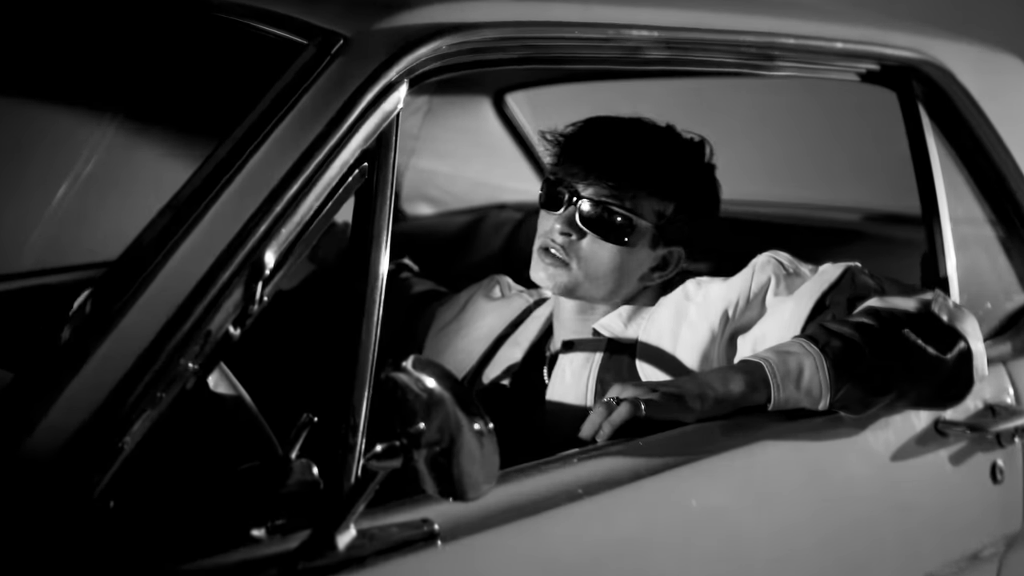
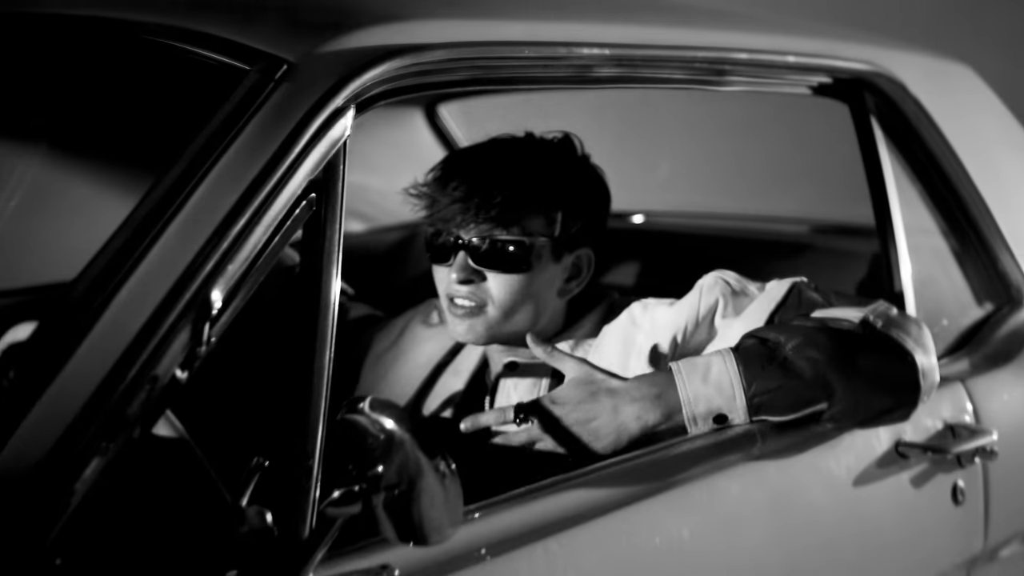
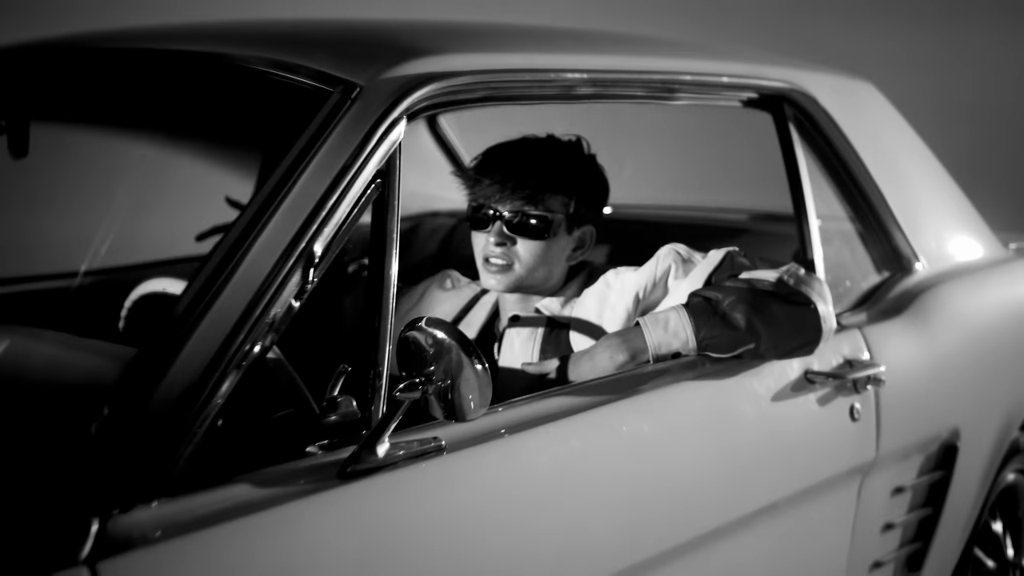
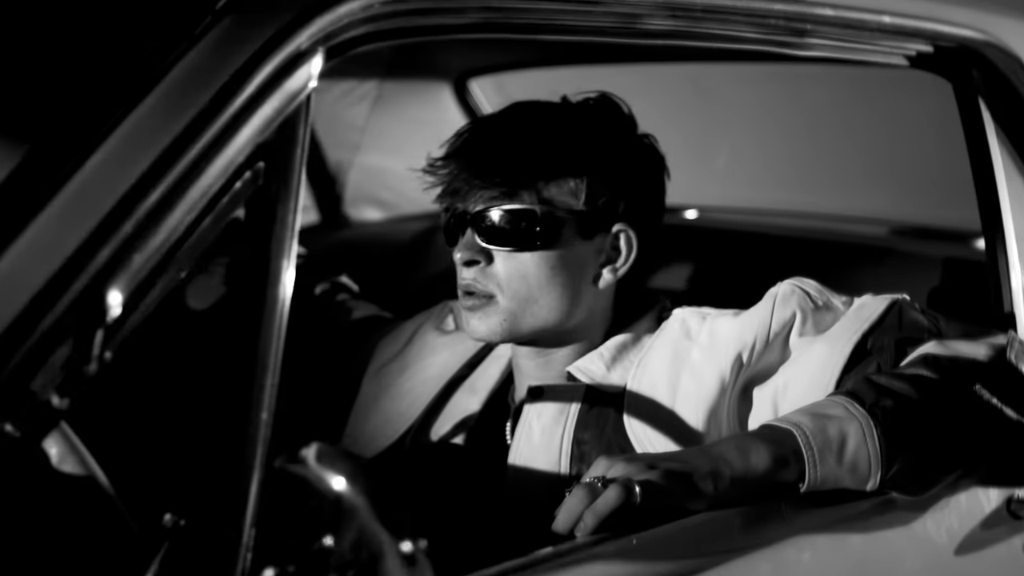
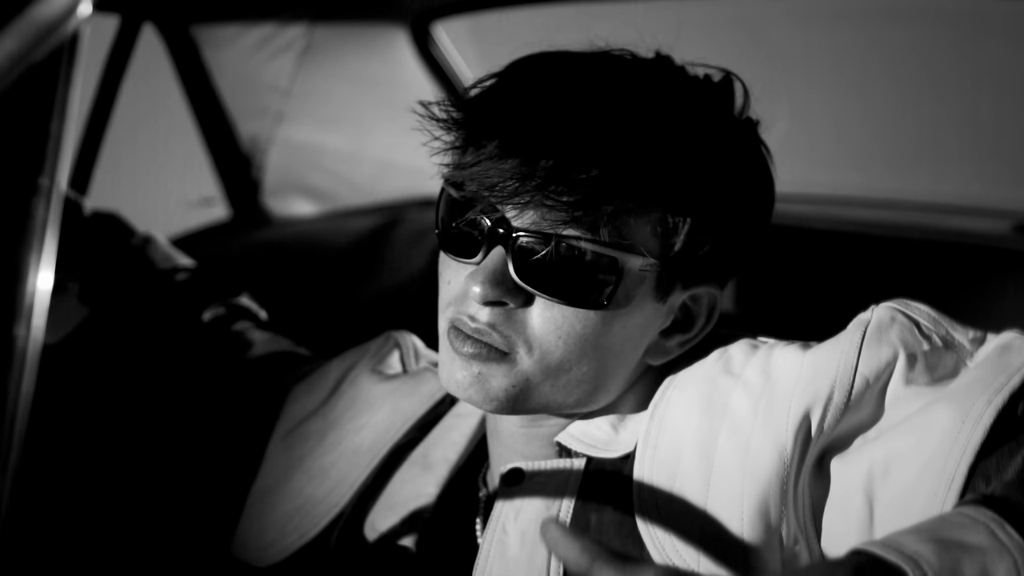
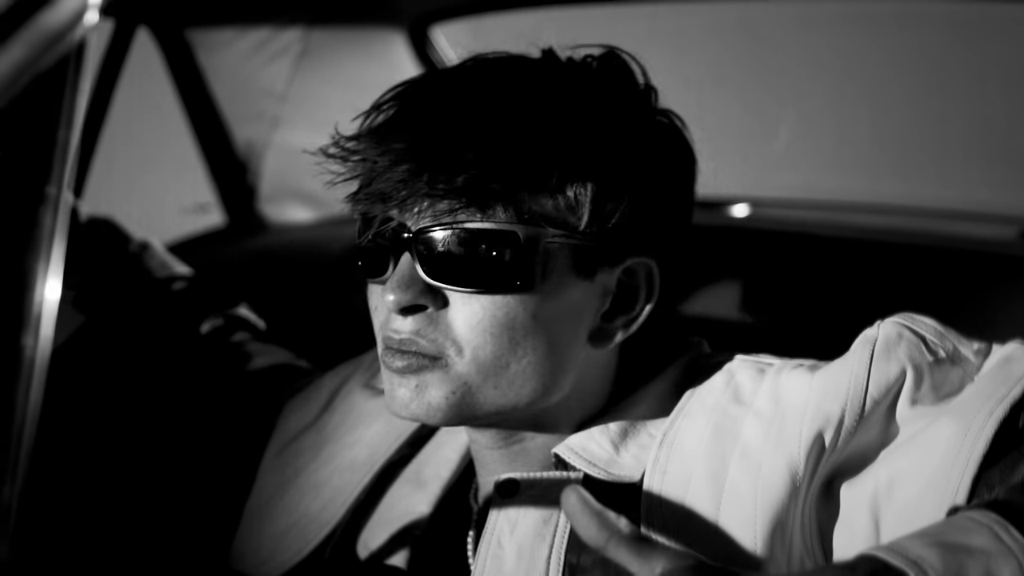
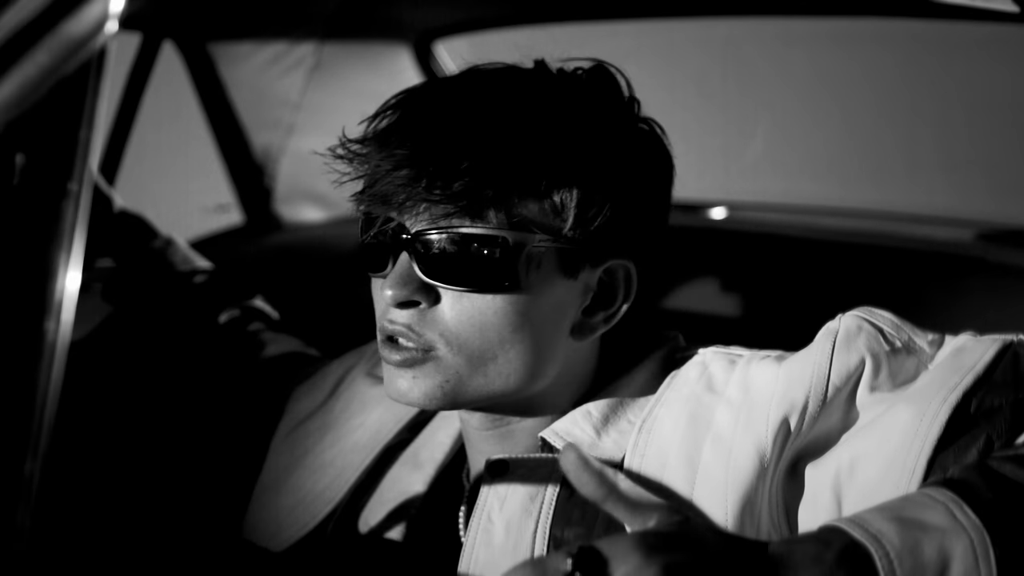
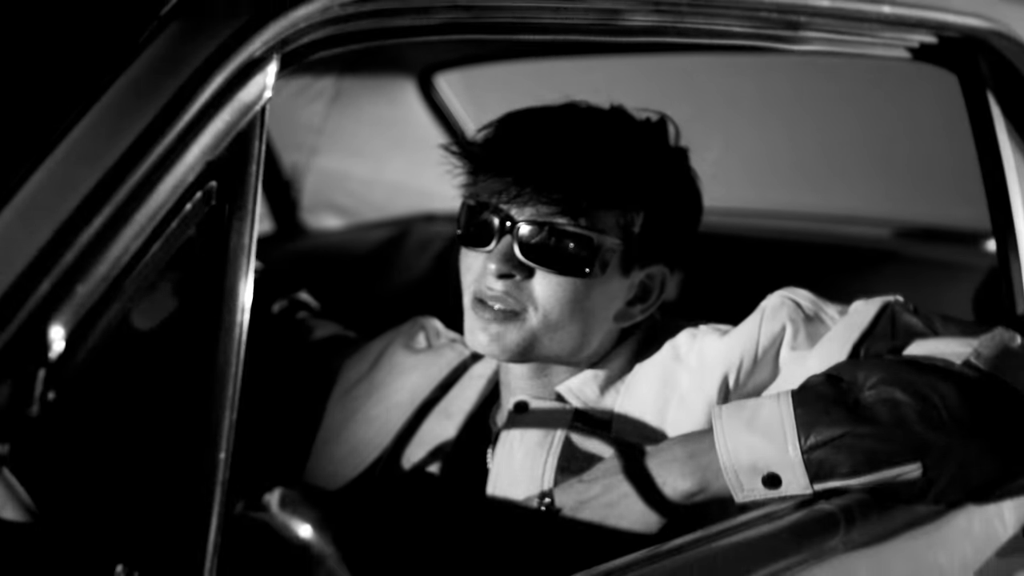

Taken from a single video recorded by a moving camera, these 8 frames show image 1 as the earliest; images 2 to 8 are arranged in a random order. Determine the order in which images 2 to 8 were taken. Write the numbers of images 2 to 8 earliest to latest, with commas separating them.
4, 7, 5, 6, 8, 2, 3
